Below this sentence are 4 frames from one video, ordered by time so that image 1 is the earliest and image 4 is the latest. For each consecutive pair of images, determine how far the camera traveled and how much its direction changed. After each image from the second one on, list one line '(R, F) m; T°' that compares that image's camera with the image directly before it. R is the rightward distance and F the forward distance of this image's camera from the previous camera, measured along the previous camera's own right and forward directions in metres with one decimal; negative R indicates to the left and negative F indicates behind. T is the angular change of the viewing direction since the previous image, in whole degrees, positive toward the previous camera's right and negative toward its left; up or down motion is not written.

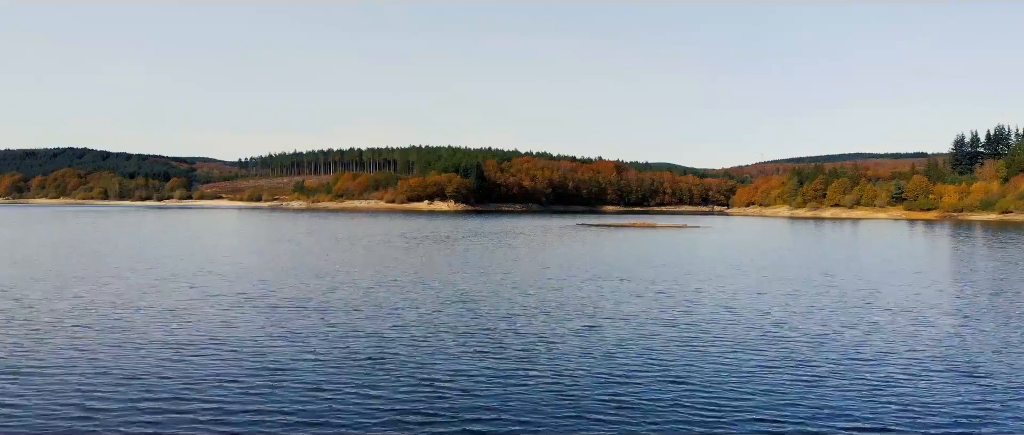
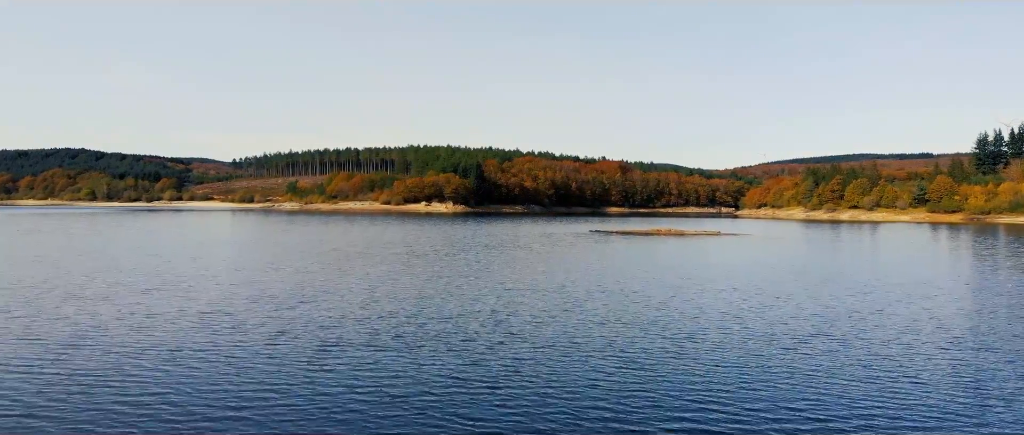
(0.0, +5.1) m; 0°
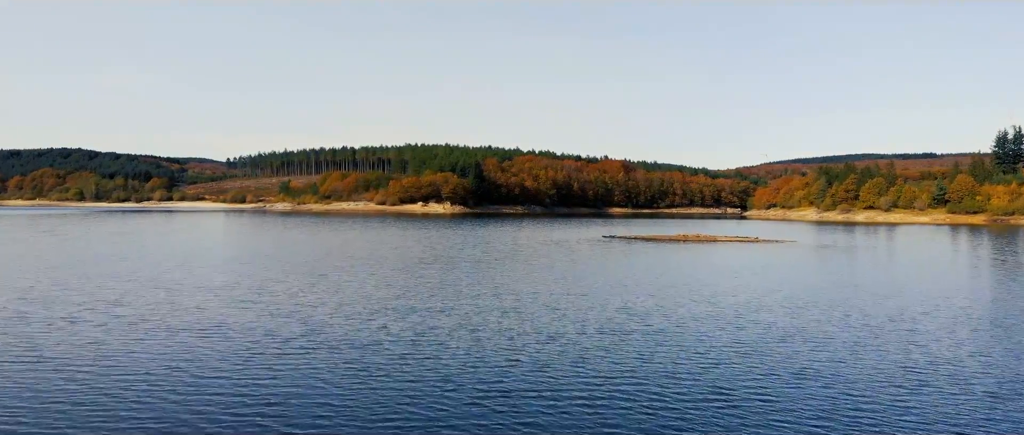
(0.0, +4.2) m; 0°
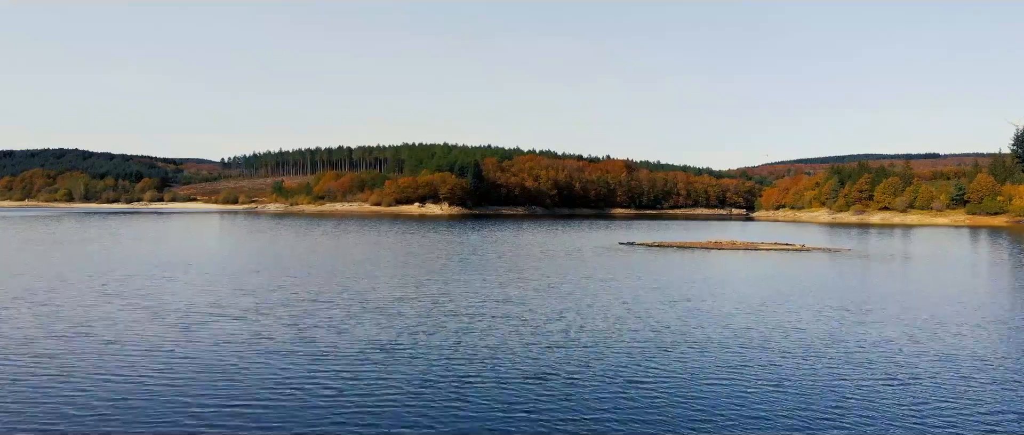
(0.0, +3.7) m; 0°
